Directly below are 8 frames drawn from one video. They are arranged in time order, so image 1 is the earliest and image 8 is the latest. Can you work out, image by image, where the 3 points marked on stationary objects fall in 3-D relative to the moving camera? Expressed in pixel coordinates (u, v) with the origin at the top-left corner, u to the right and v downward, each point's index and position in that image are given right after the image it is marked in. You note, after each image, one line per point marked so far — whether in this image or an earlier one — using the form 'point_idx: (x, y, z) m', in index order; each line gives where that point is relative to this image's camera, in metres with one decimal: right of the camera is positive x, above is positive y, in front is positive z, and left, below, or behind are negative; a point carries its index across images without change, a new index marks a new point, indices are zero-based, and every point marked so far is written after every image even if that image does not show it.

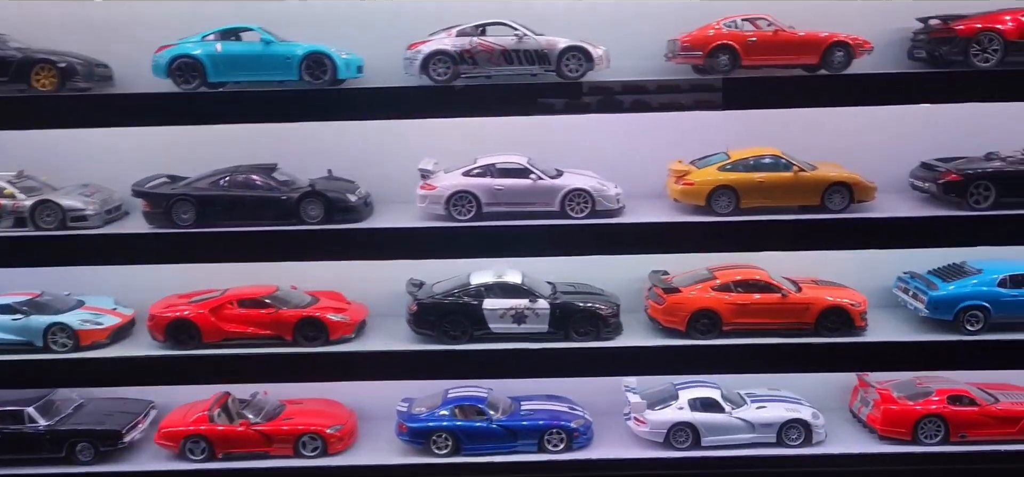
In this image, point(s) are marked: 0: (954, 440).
0: (+1.0, -0.4, +2.0) m
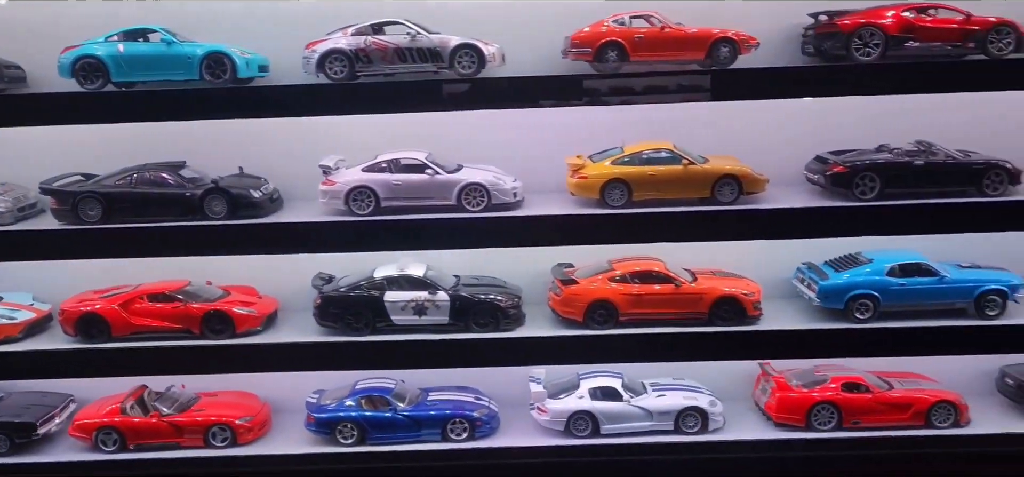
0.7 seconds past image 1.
0: (+0.8, -0.4, +2.0) m
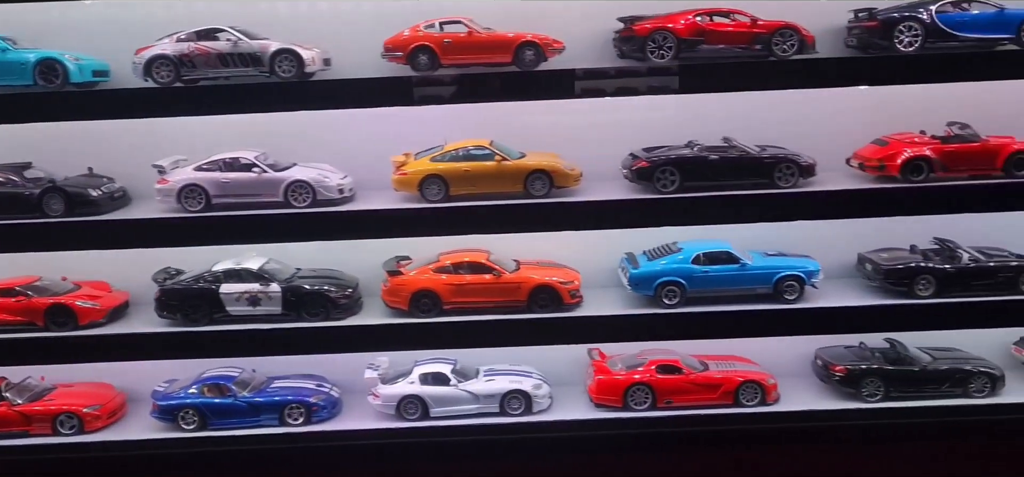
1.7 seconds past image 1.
0: (+0.4, -0.4, +2.1) m
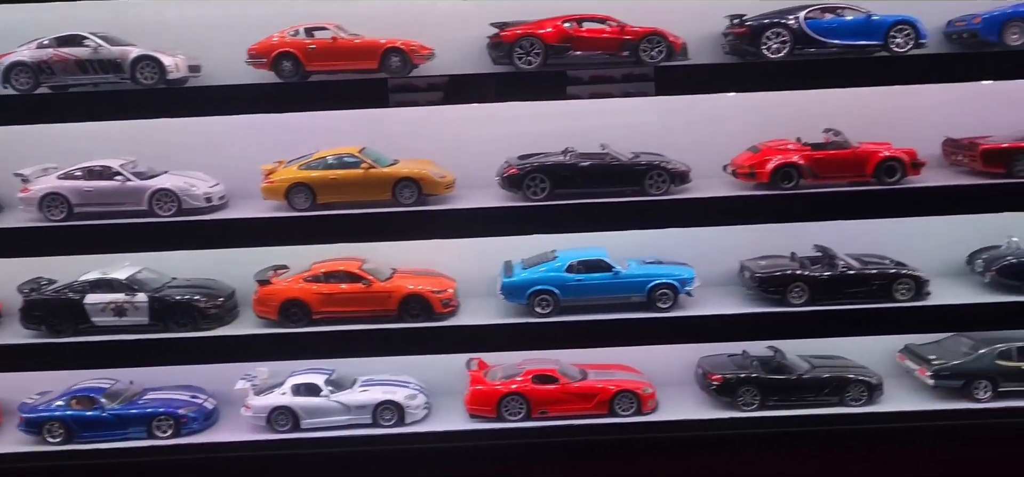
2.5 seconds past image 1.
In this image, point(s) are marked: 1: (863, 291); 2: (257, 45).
0: (+0.1, -0.4, +2.1) m
1: (+0.8, -0.1, +2.1) m
2: (-0.6, +0.4, +1.9) m
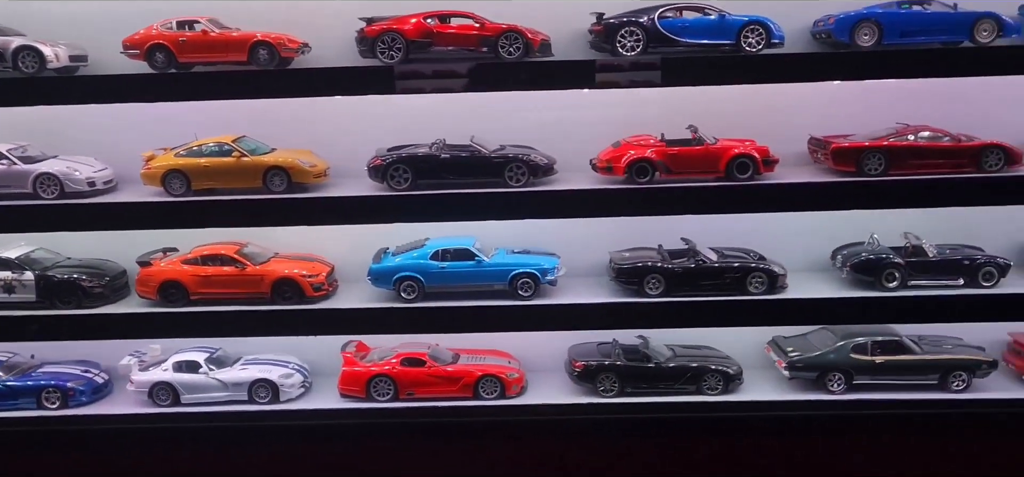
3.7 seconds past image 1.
0: (-0.3, -0.4, +2.2) m
1: (+0.5, -0.1, +2.1) m
2: (-0.9, +0.5, +2.0) m
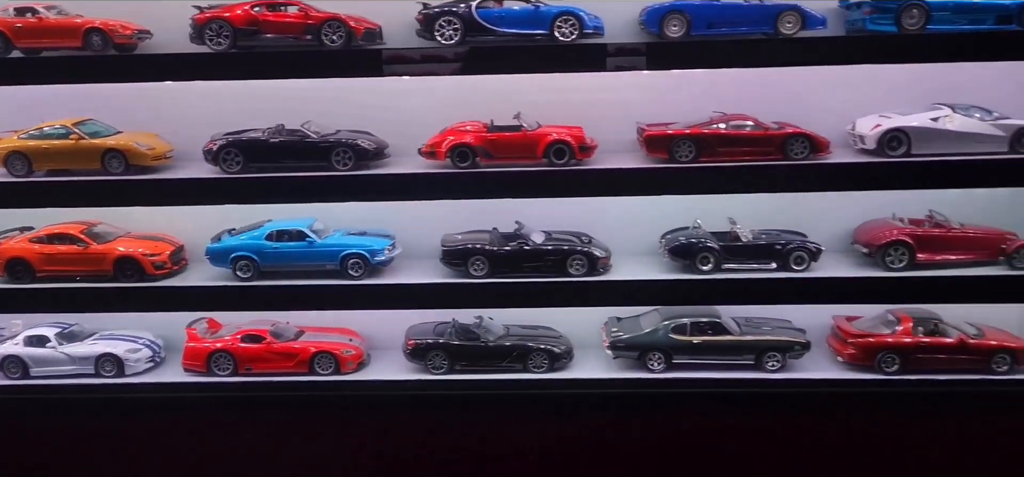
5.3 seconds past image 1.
0: (-0.7, -0.3, +2.3) m
1: (+0.1, -0.1, +2.2) m
2: (-1.3, +0.5, +2.1) m
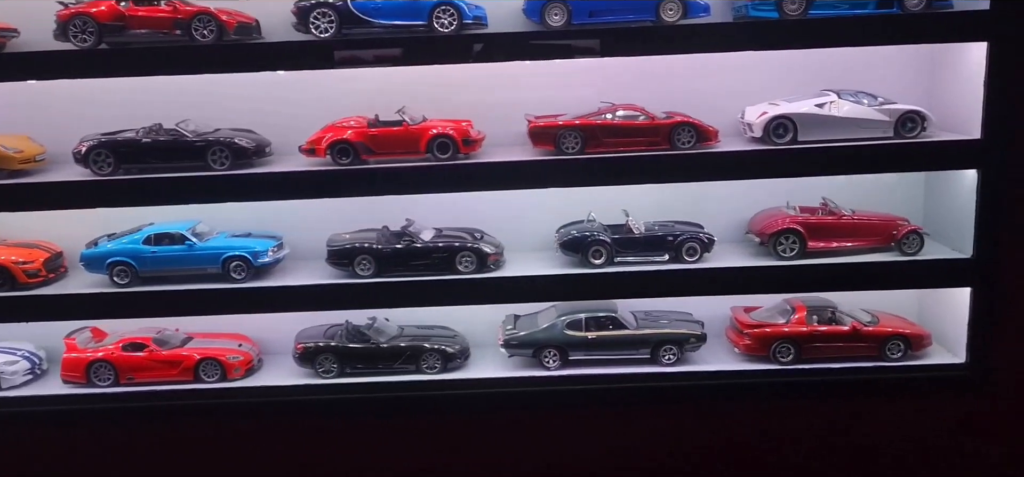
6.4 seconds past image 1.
0: (-1.0, -0.4, +2.2) m
1: (-0.2, -0.1, +2.1) m
2: (-1.6, +0.5, +2.0) m
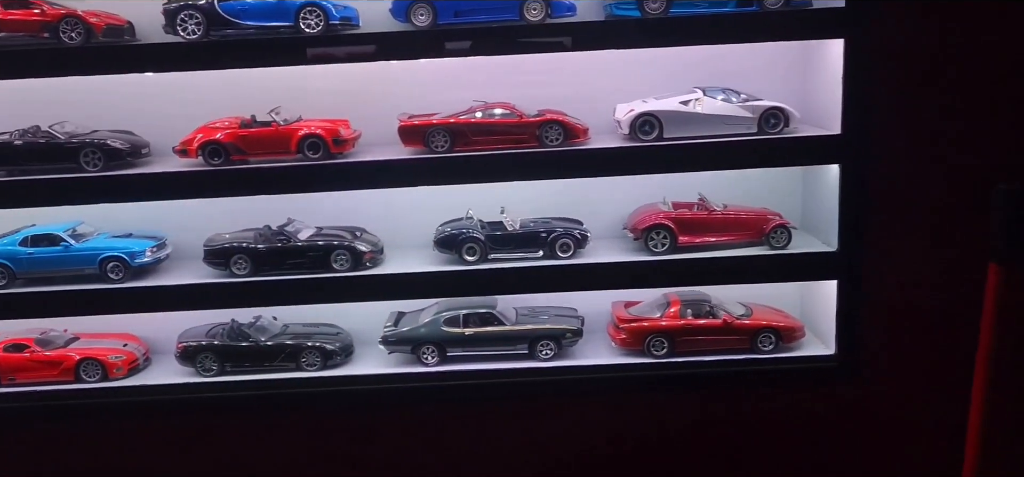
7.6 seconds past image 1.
0: (-1.3, -0.4, +2.2) m
1: (-0.5, -0.1, +2.2) m
2: (-1.9, +0.5, +2.0) m
